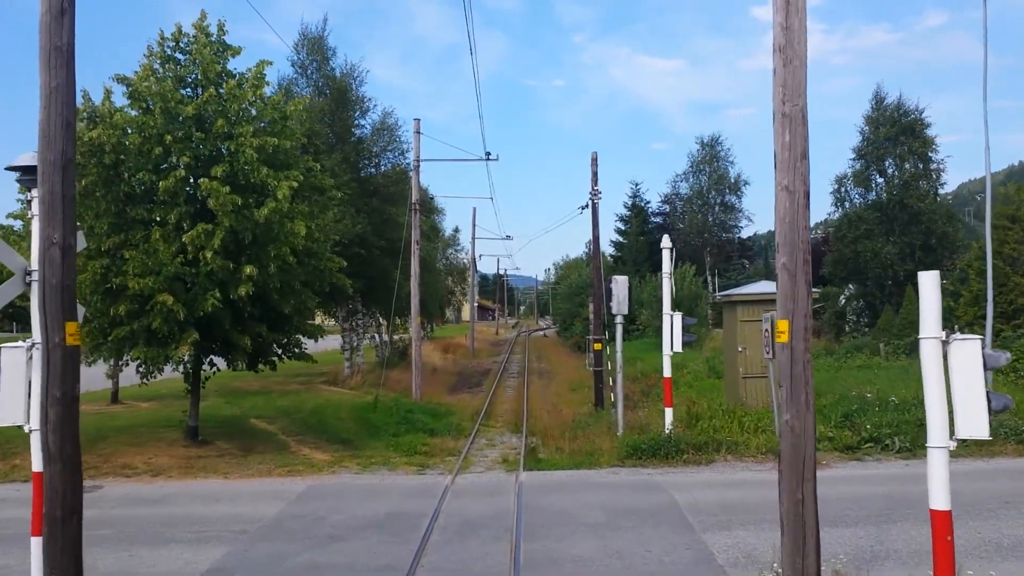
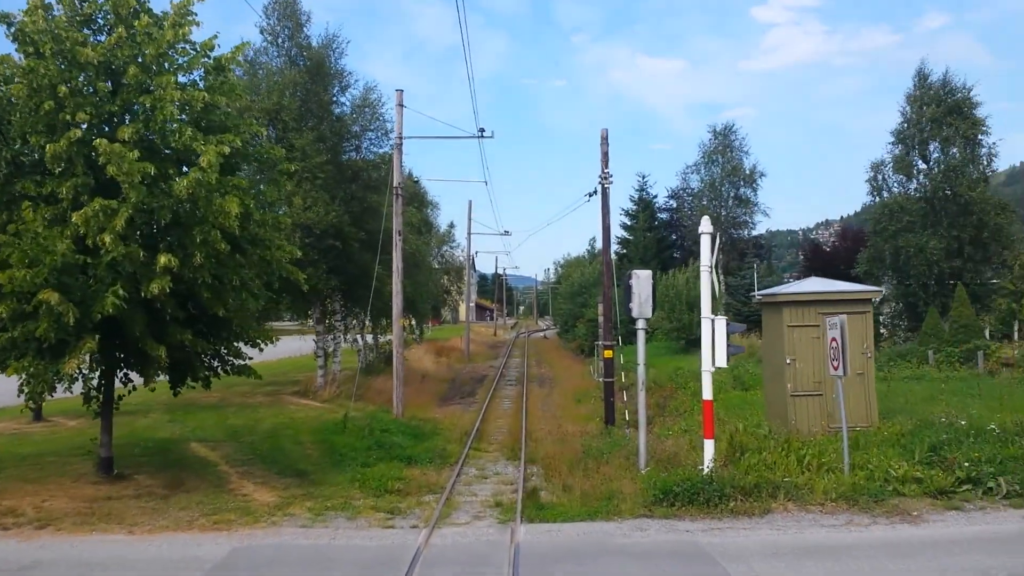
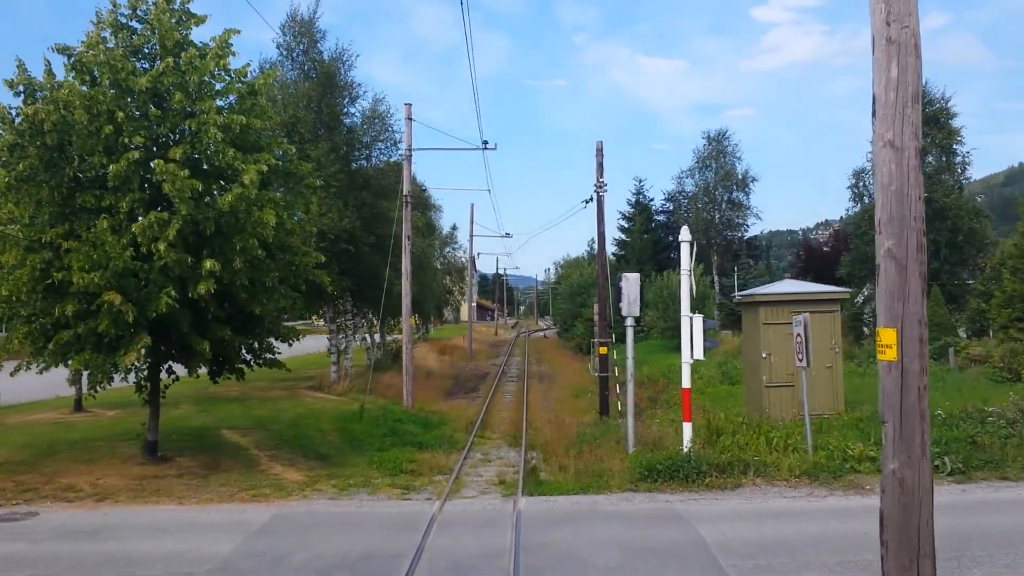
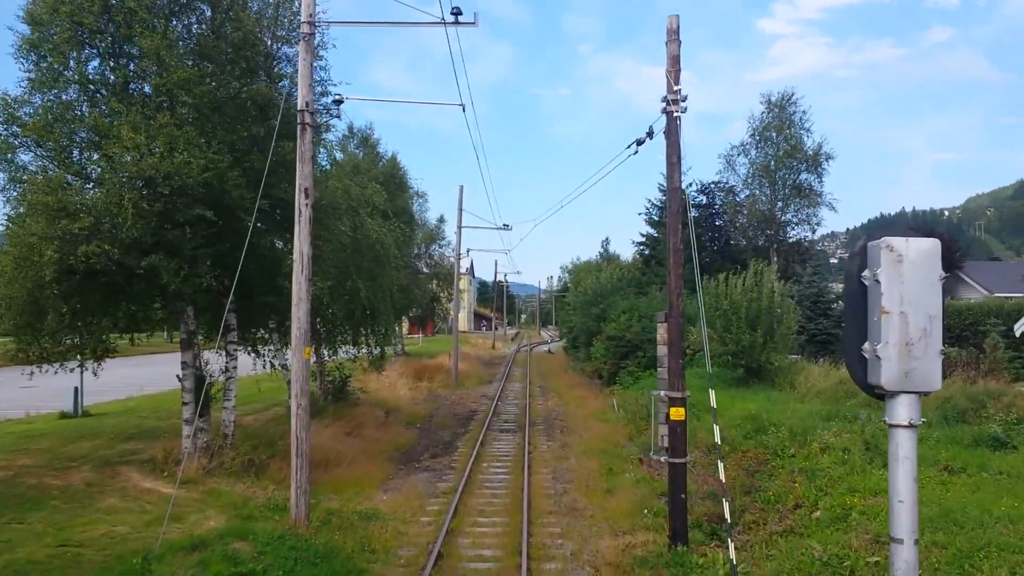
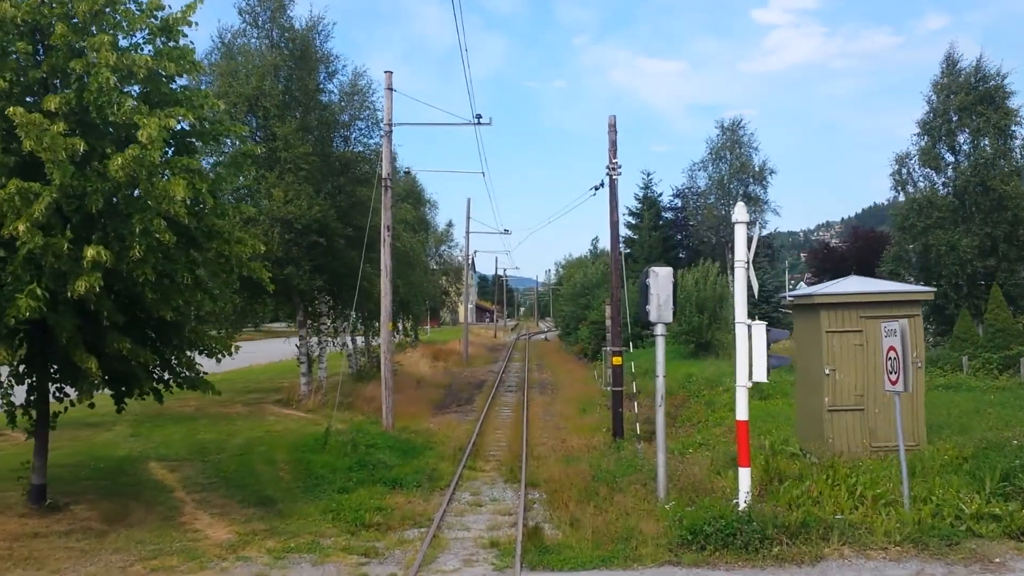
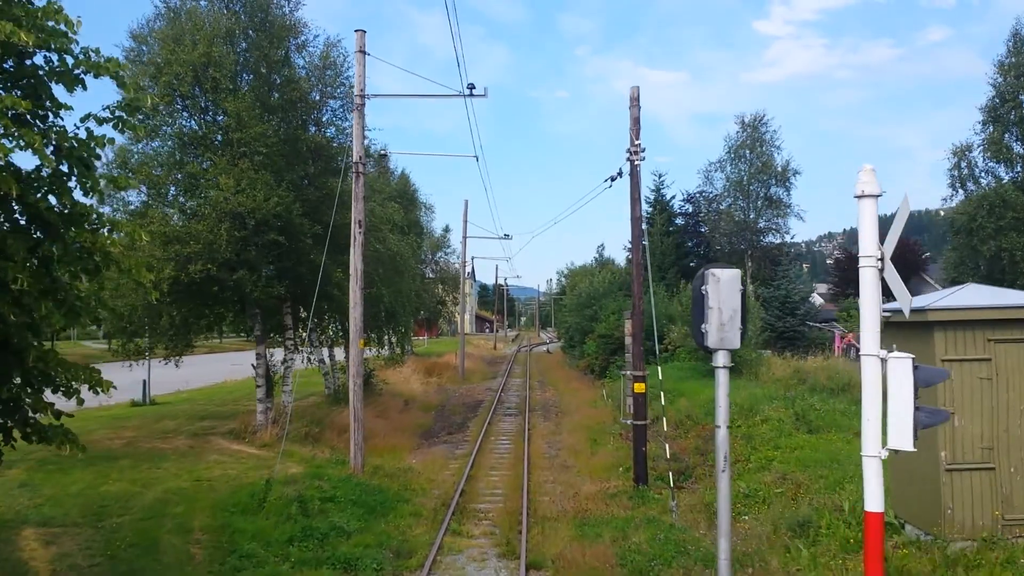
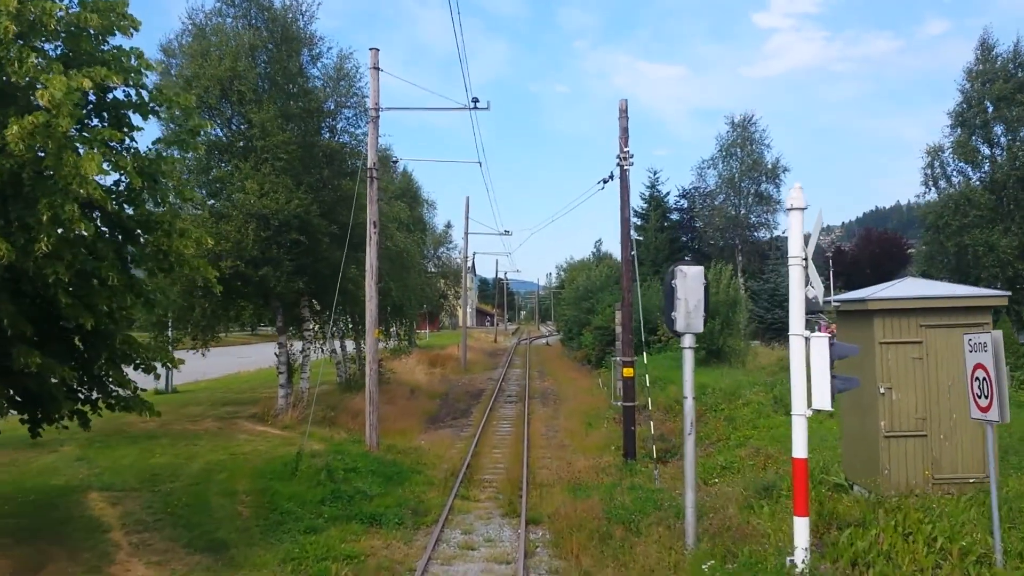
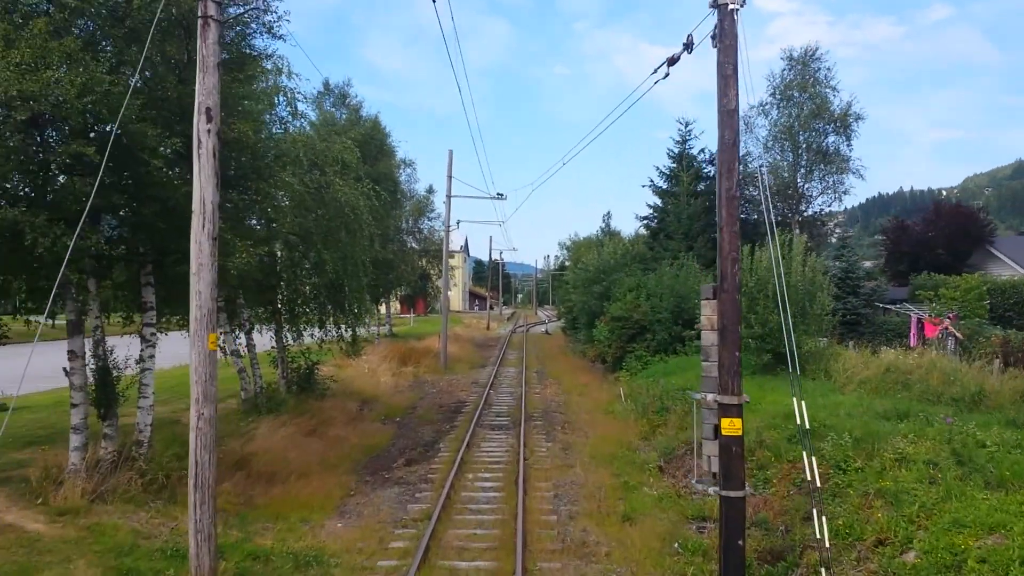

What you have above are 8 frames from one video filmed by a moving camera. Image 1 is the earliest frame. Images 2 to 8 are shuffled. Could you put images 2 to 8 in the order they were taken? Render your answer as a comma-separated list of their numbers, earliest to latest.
3, 2, 5, 7, 6, 4, 8
